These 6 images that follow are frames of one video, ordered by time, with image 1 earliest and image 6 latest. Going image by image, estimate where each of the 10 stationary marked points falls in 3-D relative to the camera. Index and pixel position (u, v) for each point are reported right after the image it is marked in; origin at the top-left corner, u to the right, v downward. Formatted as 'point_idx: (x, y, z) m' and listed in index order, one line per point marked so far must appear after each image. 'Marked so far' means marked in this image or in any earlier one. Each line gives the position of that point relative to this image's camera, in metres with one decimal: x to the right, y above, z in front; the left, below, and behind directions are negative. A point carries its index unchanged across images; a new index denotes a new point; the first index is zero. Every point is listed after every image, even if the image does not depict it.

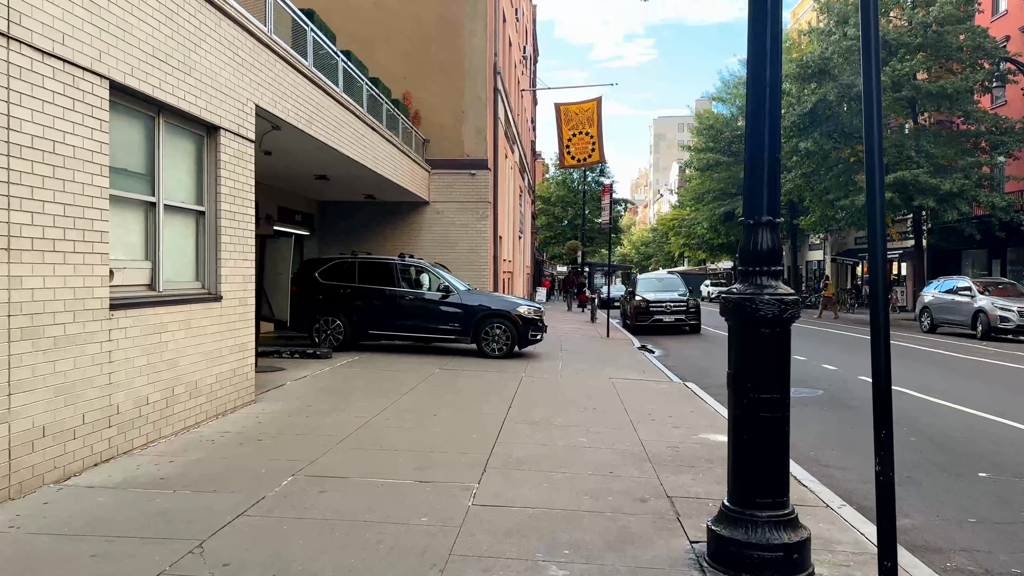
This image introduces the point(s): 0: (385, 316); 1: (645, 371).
0: (-2.2, -0.5, +12.3) m
1: (+2.2, -1.4, +11.5) m
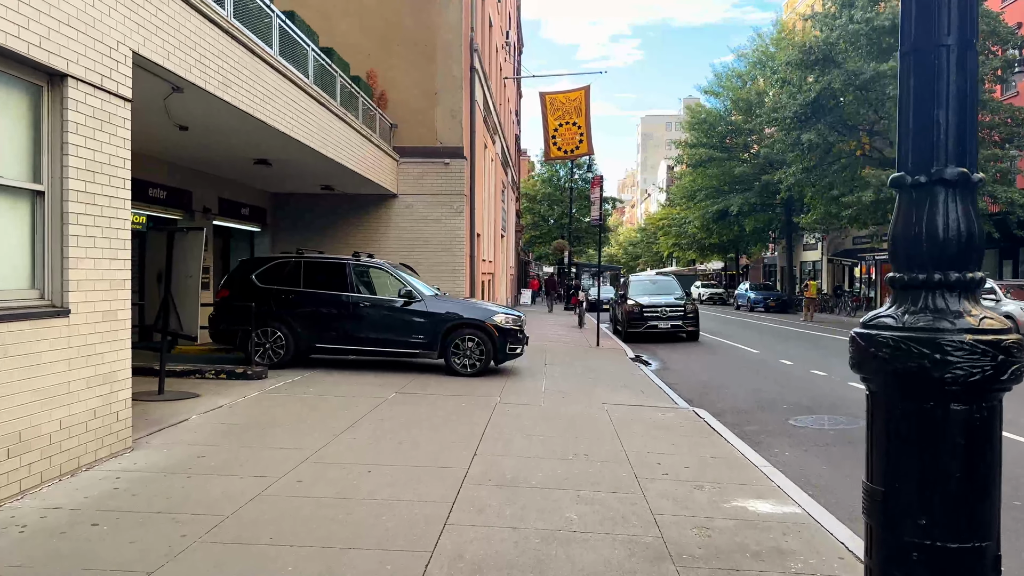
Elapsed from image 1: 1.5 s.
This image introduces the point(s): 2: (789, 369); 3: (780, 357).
0: (-2.6, -0.6, +10.4) m
1: (+1.8, -1.5, +9.6) m
2: (+5.0, -1.5, +12.6) m
3: (+5.6, -1.4, +14.4) m
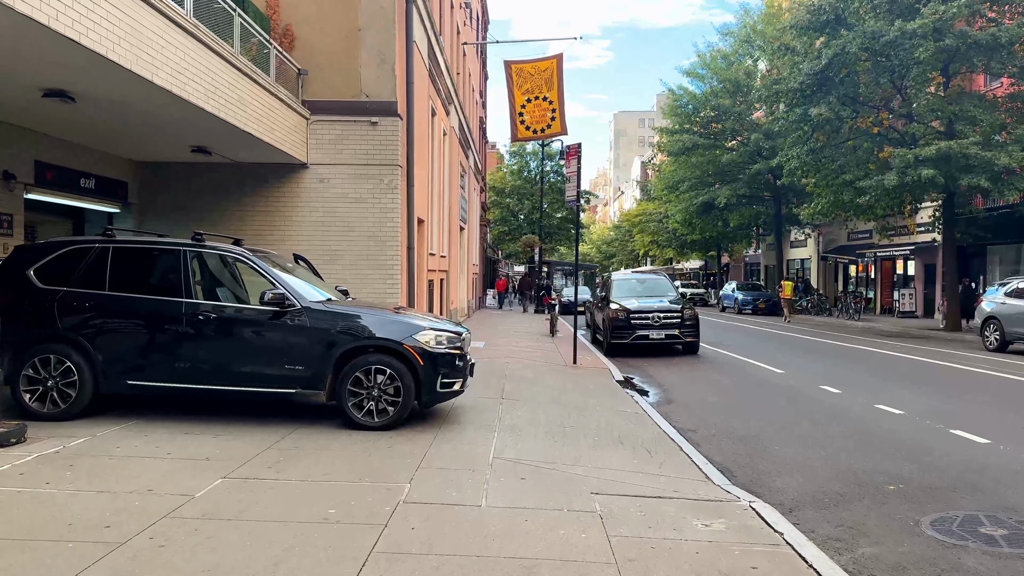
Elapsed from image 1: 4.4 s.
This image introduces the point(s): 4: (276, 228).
0: (-3.2, -0.6, +6.5) m
1: (+1.2, -1.5, +6.0) m
2: (+4.3, -1.5, +9.0) m
3: (+4.8, -1.5, +10.9) m
4: (-3.9, +1.0, +11.5) m
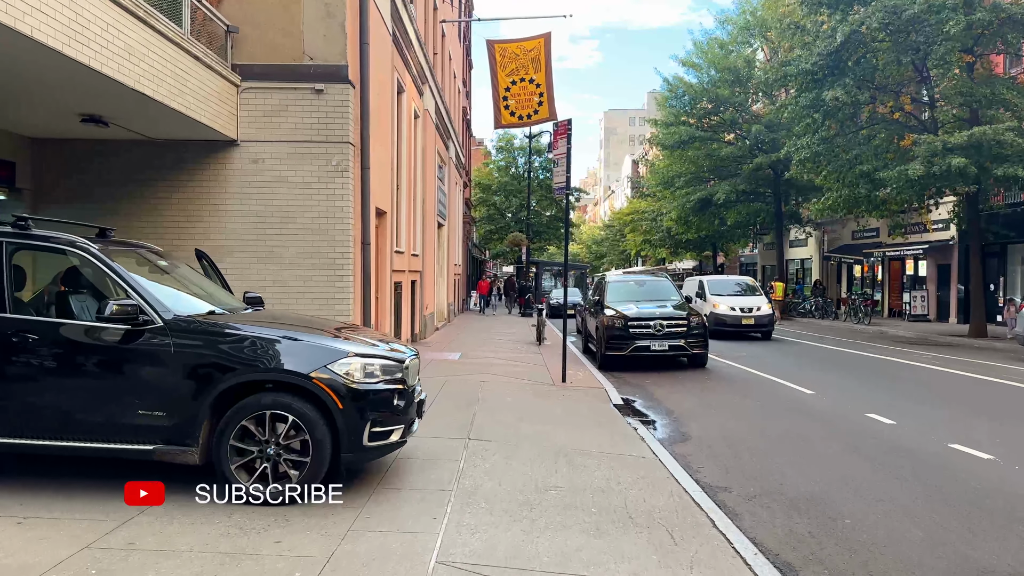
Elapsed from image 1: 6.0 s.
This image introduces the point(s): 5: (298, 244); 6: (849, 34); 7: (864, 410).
0: (-3.4, -0.6, +4.5) m
1: (+1.0, -1.5, +4.0) m
2: (+4.0, -1.6, +7.1) m
3: (+4.4, -1.5, +9.0) m
4: (-4.2, +0.9, +9.5) m
5: (-2.9, +0.6, +9.4) m
6: (+8.6, +6.5, +17.9) m
7: (+4.4, -1.5, +8.8) m
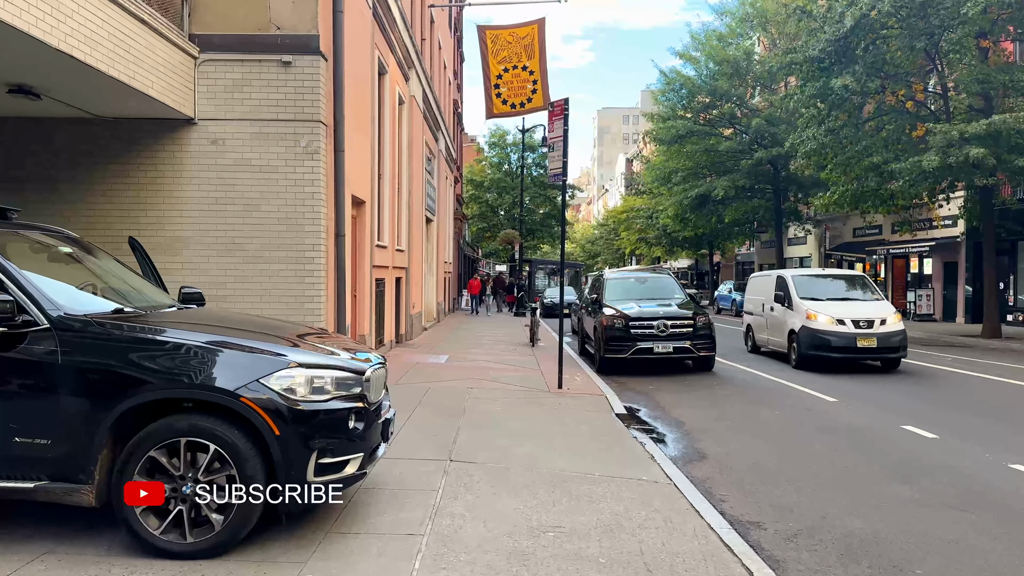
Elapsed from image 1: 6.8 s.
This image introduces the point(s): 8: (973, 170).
0: (-3.5, -0.6, +3.4) m
1: (+0.9, -1.5, +3.0) m
2: (+3.9, -1.5, +6.1) m
3: (+4.3, -1.5, +8.0) m
4: (-4.3, +1.0, +8.4) m
5: (-3.0, +0.6, +8.4) m
6: (+8.4, +6.6, +17.0) m
7: (+4.3, -1.5, +7.9) m
8: (+10.6, +2.7, +16.1) m
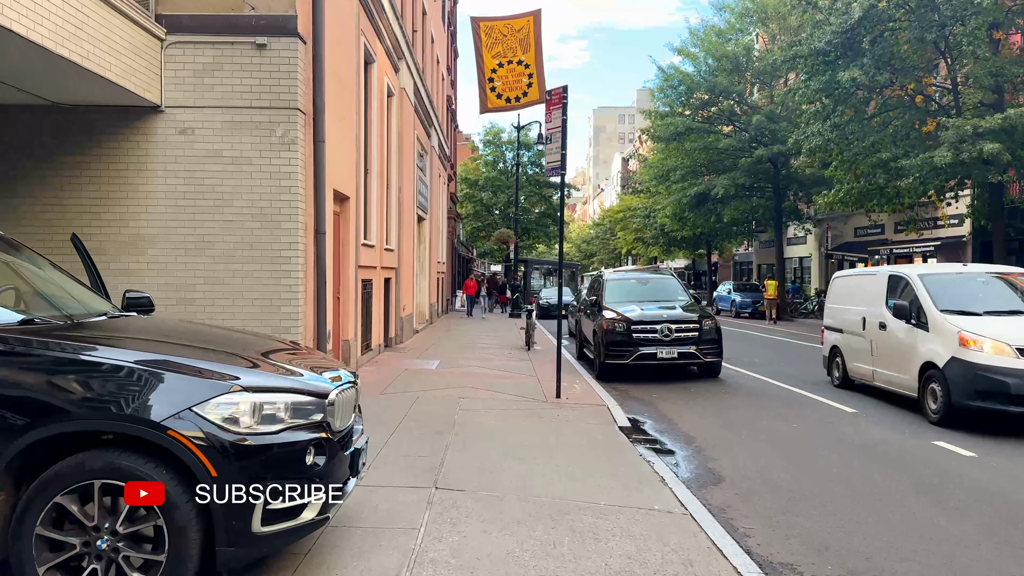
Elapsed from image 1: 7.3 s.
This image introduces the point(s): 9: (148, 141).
0: (-3.5, -0.6, +2.8) m
1: (+0.9, -1.5, +2.3) m
2: (+3.9, -1.5, +5.5) m
3: (+4.3, -1.5, +7.4) m
4: (-4.4, +0.9, +7.8) m
5: (-3.1, +0.6, +7.7) m
6: (+8.3, +6.5, +16.4) m
7: (+4.3, -1.5, +7.2) m
8: (+10.5, +2.7, +15.5) m
9: (-4.0, +1.6, +7.8) m
